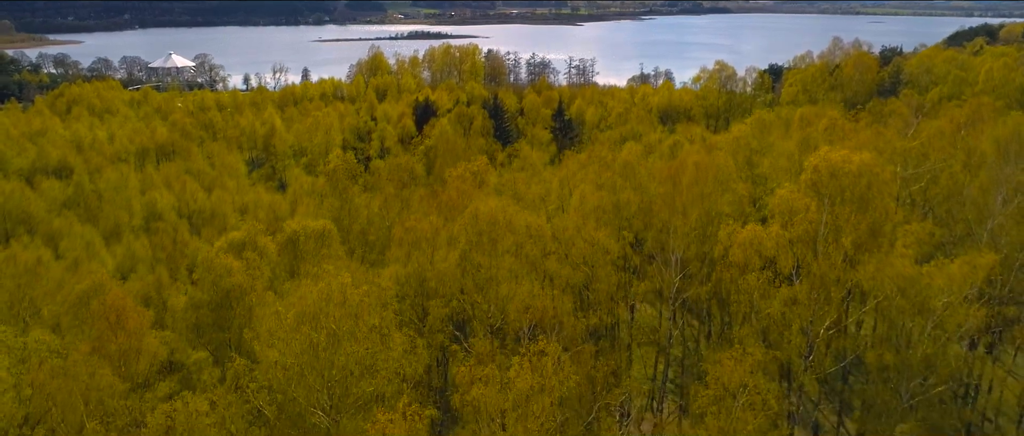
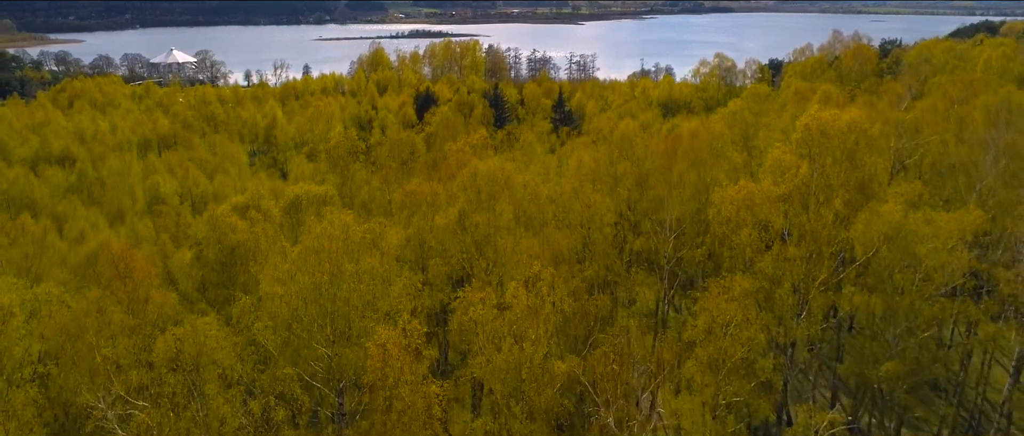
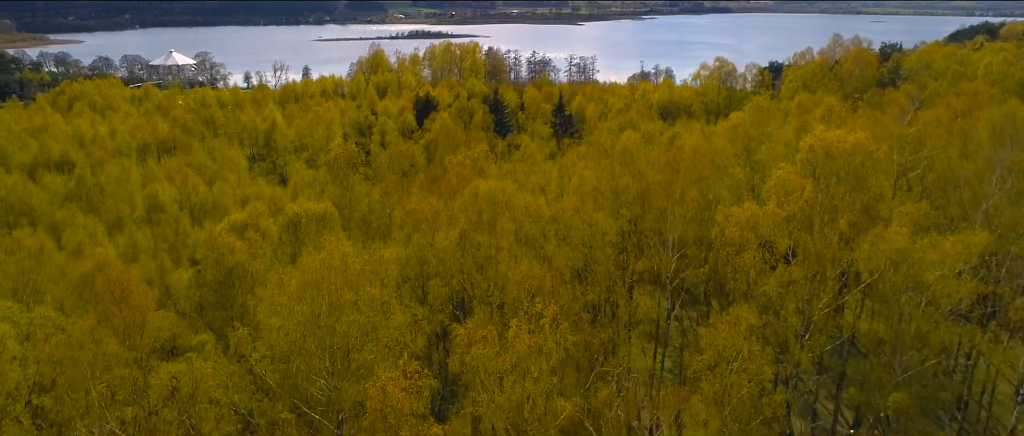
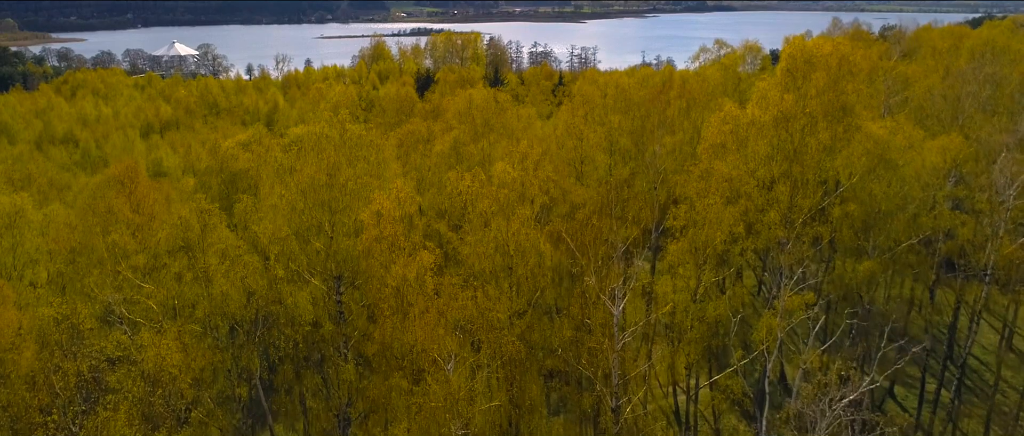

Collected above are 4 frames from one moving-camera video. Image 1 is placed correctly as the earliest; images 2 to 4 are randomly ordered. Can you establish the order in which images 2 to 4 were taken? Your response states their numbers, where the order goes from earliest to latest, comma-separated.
3, 2, 4
